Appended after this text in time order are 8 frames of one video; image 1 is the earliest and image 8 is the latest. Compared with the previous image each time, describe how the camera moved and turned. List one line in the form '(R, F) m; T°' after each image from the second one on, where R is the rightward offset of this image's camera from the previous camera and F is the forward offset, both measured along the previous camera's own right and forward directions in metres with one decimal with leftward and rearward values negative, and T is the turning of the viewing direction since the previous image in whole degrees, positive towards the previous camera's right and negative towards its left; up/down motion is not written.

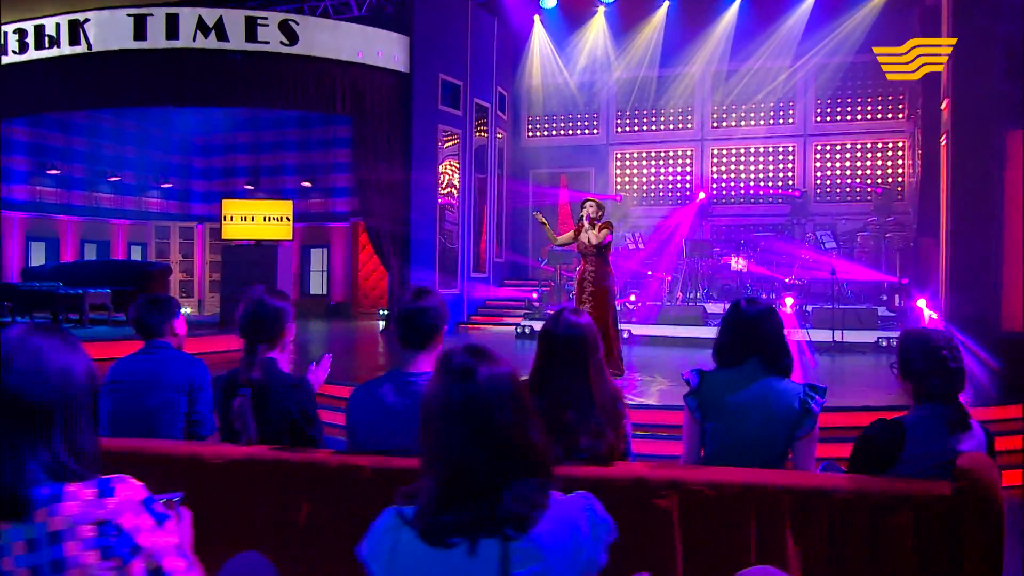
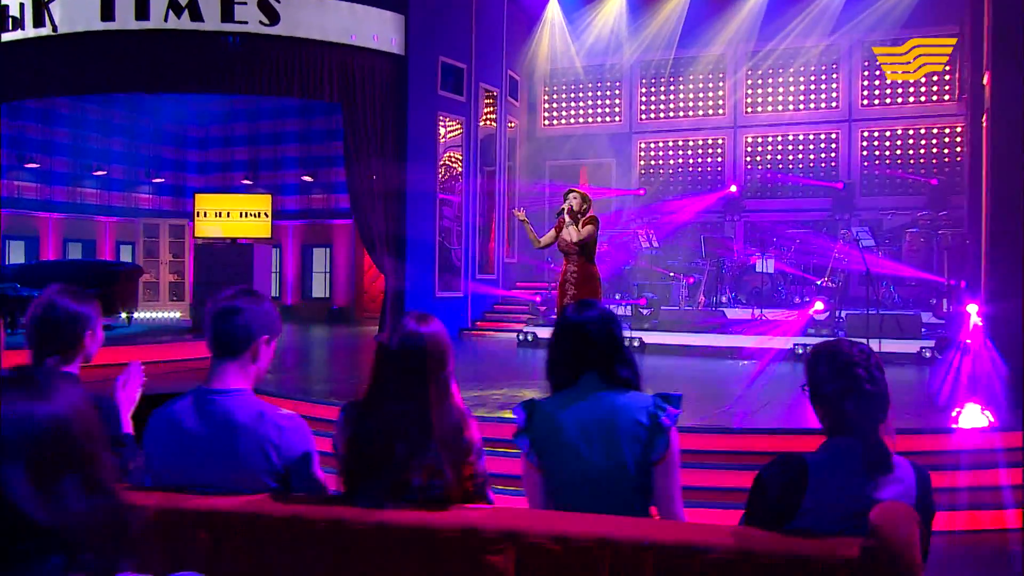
(+0.9, +1.2) m; -5°
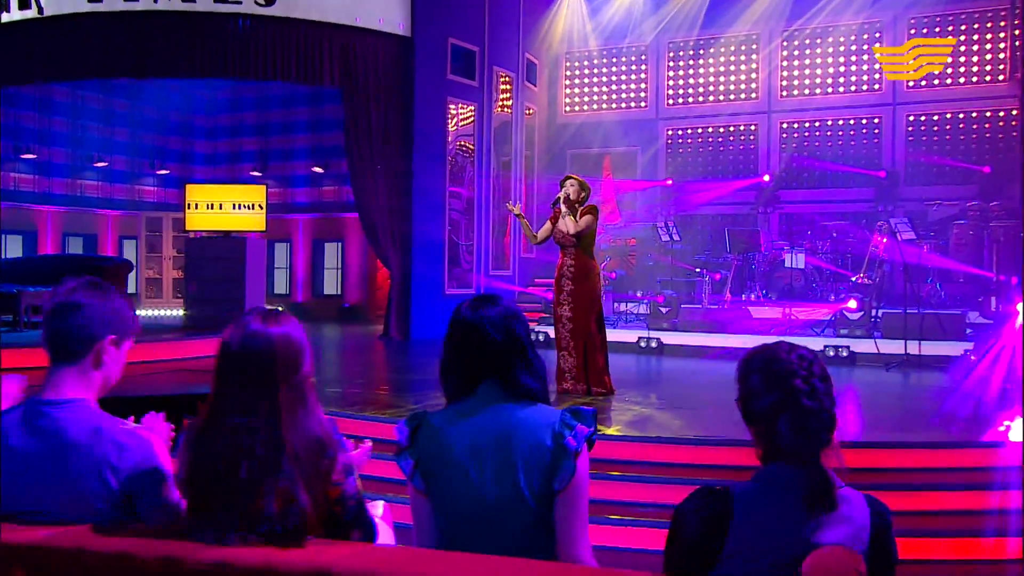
(+0.5, +0.7) m; -3°
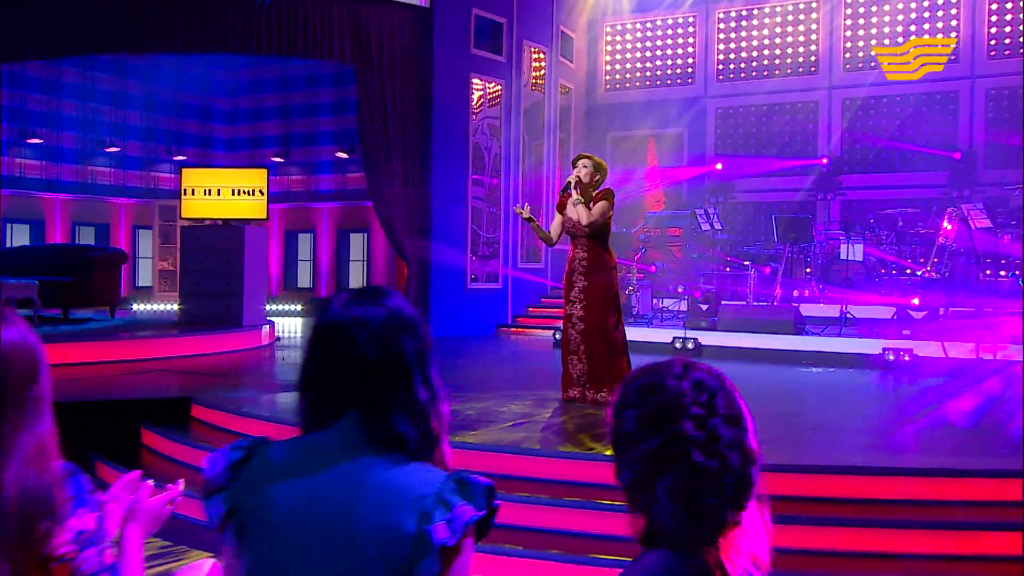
(+0.4, +1.0) m; -4°
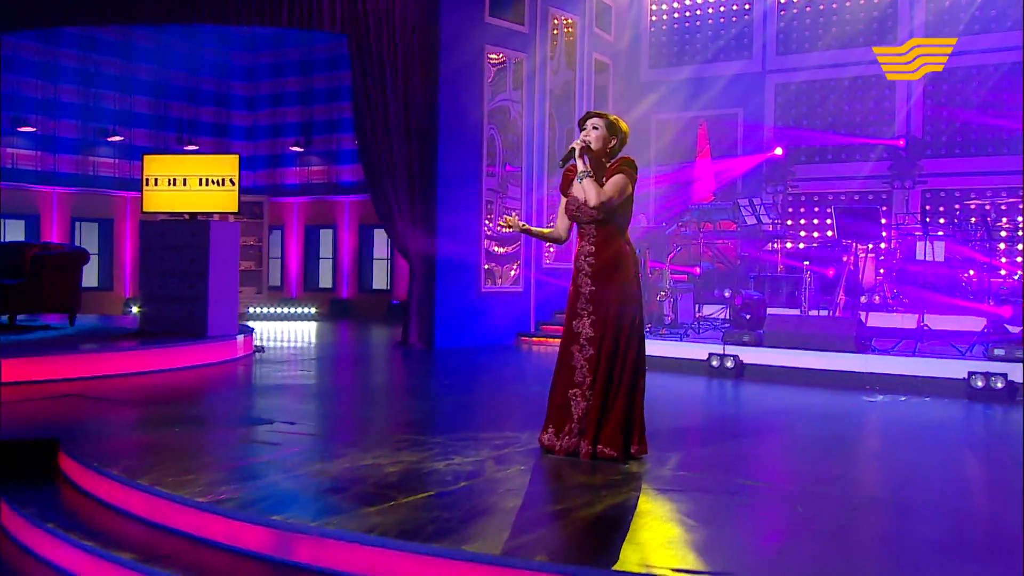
(+0.5, +1.3) m; -4°
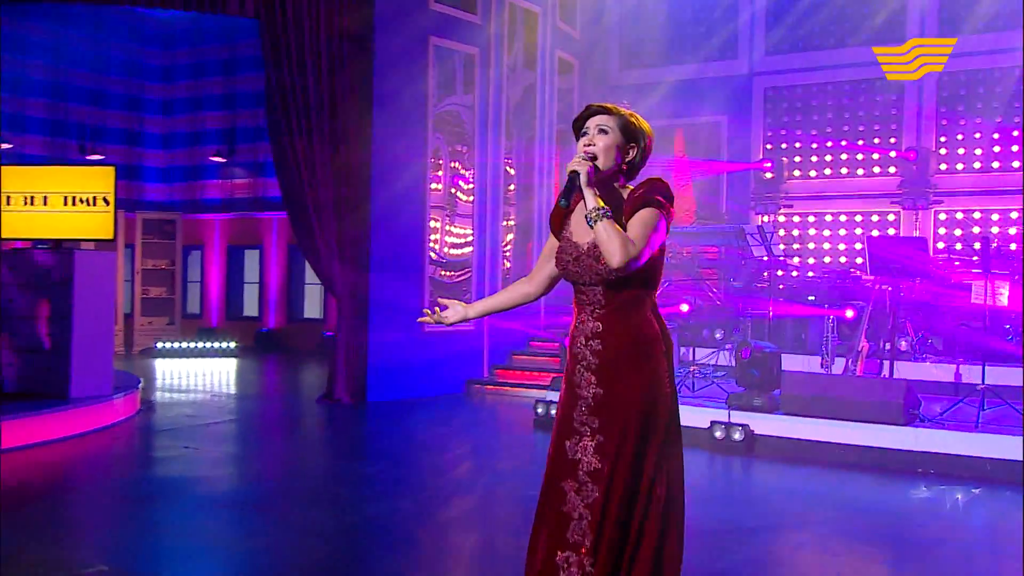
(0.0, +1.4) m; +3°
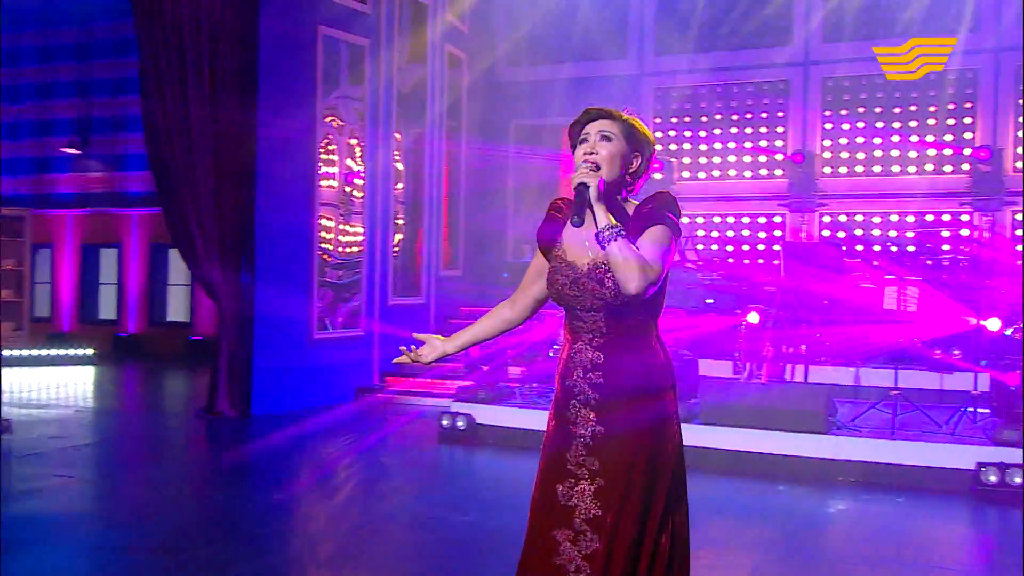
(-0.3, +0.3) m; +8°
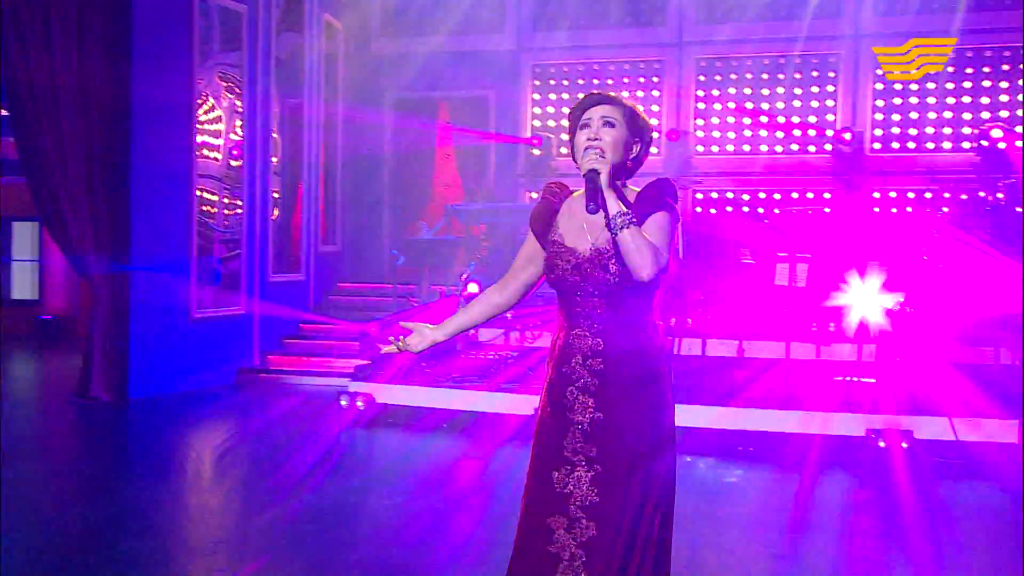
(-0.3, +0.1) m; +9°
